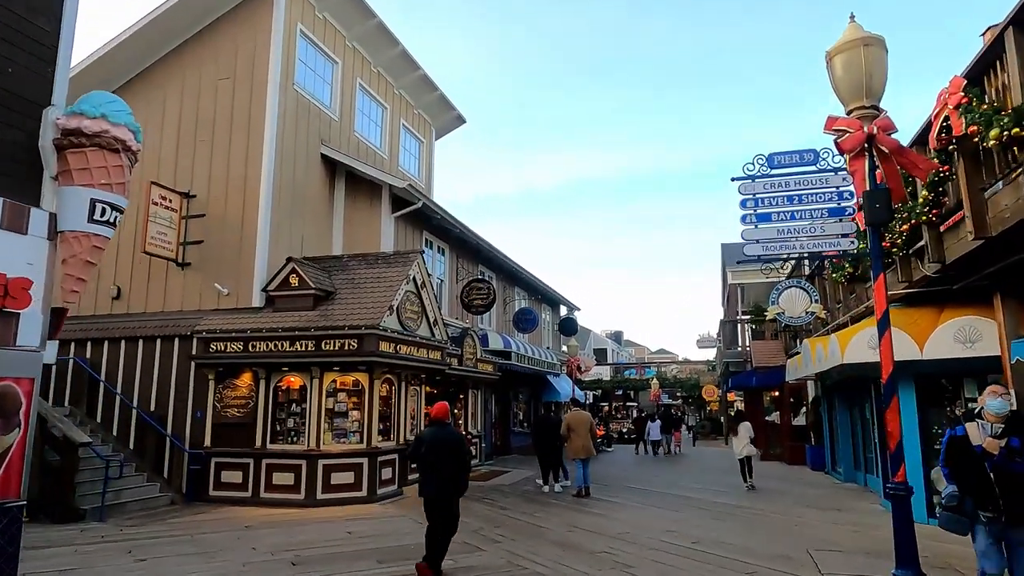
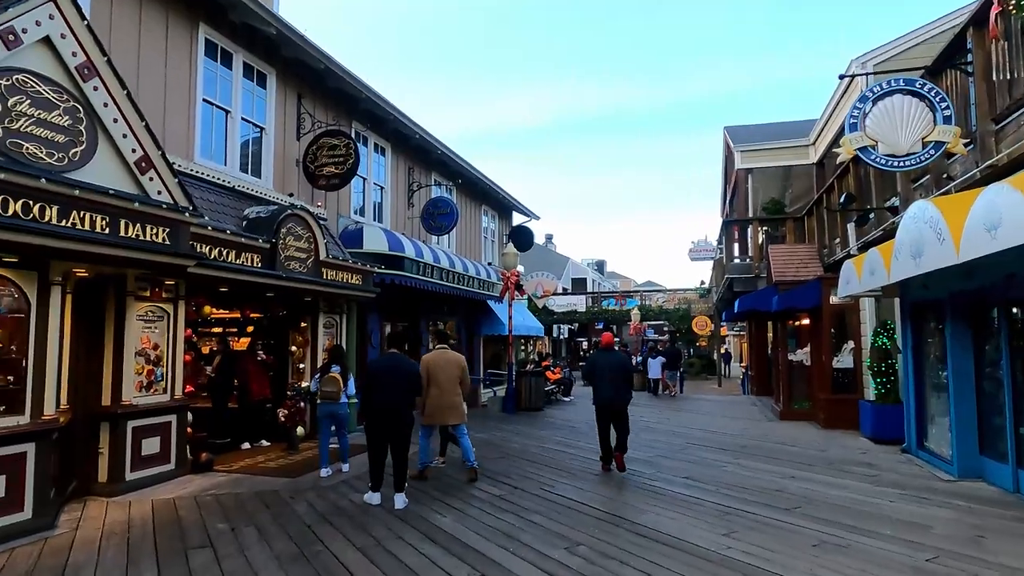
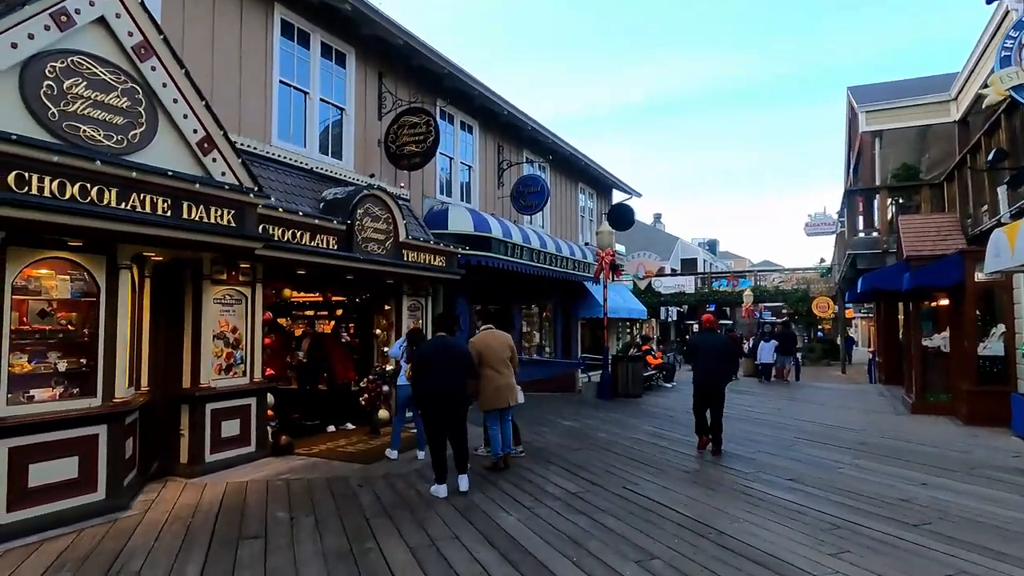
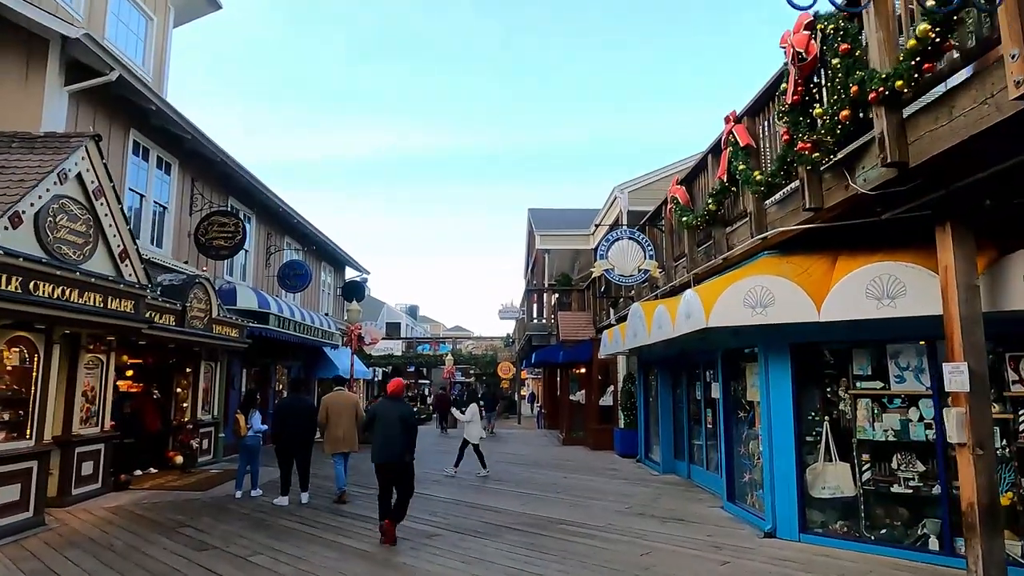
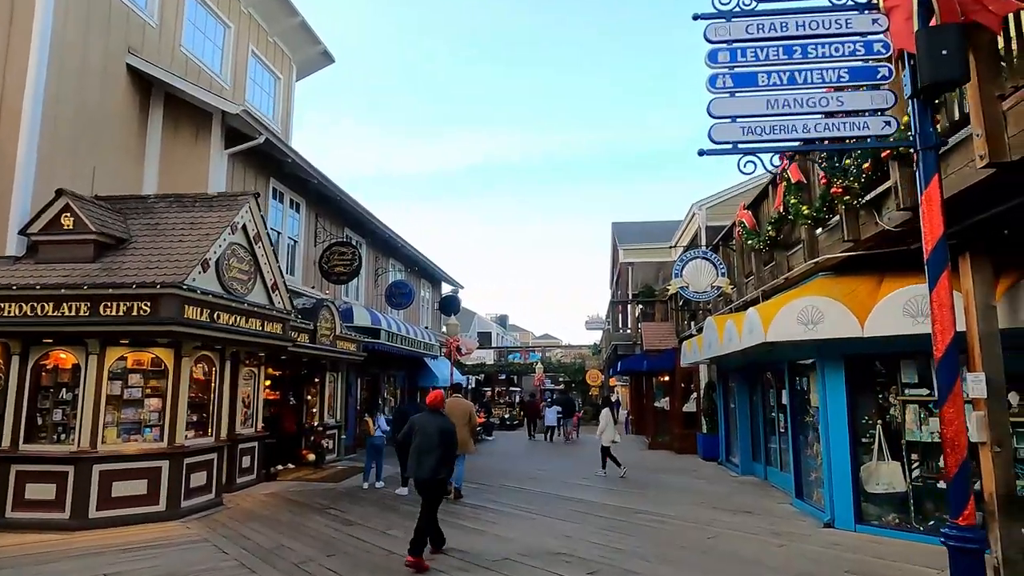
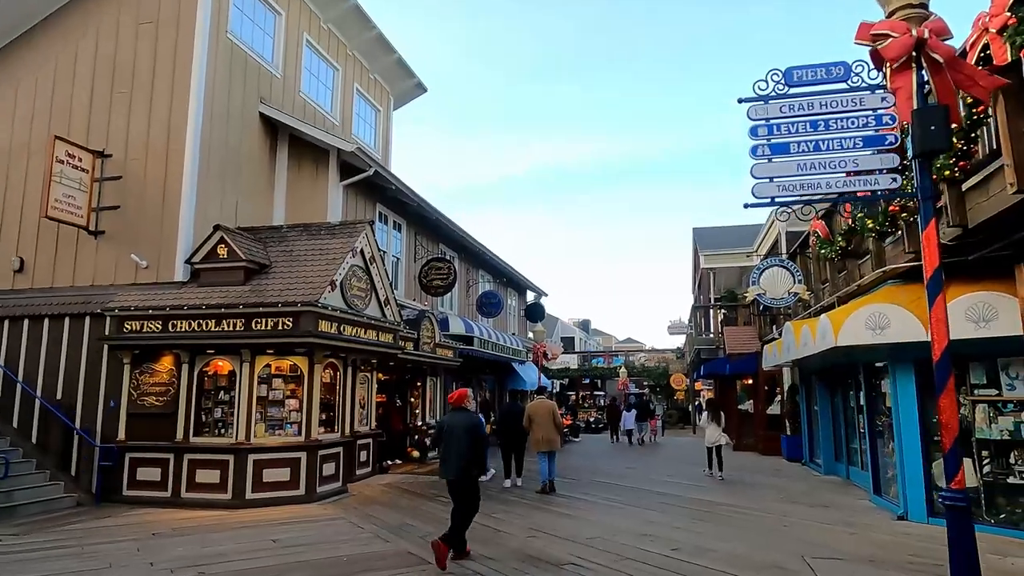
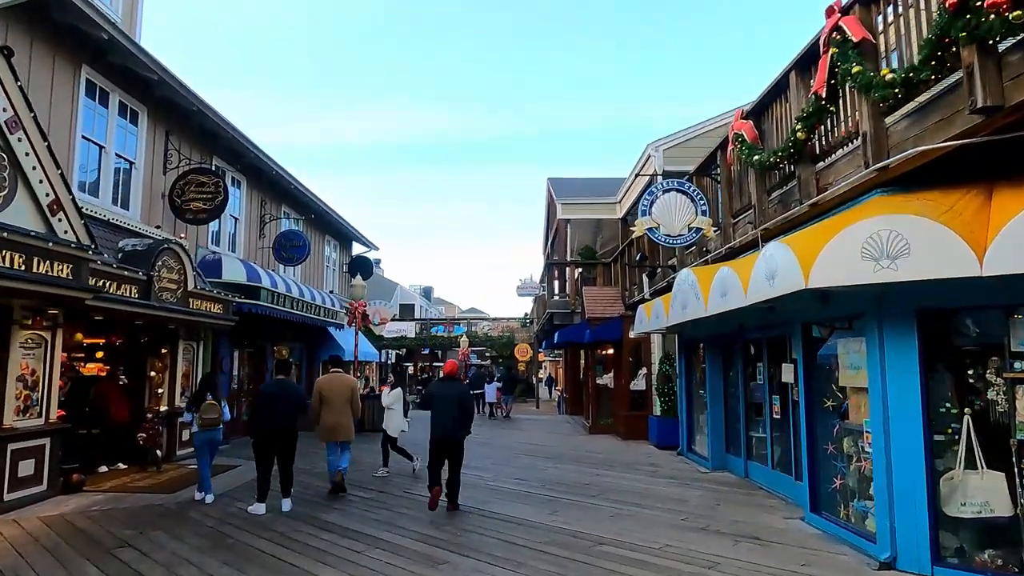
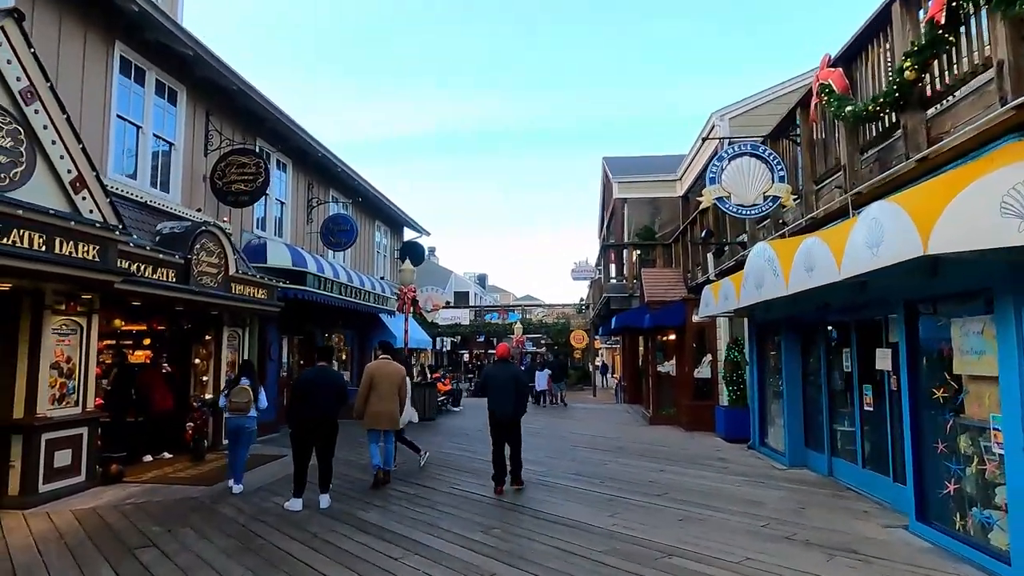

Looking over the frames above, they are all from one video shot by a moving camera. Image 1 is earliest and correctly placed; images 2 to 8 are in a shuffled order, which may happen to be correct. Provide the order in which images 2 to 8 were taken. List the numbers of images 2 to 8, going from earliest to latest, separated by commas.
6, 5, 4, 7, 8, 2, 3
